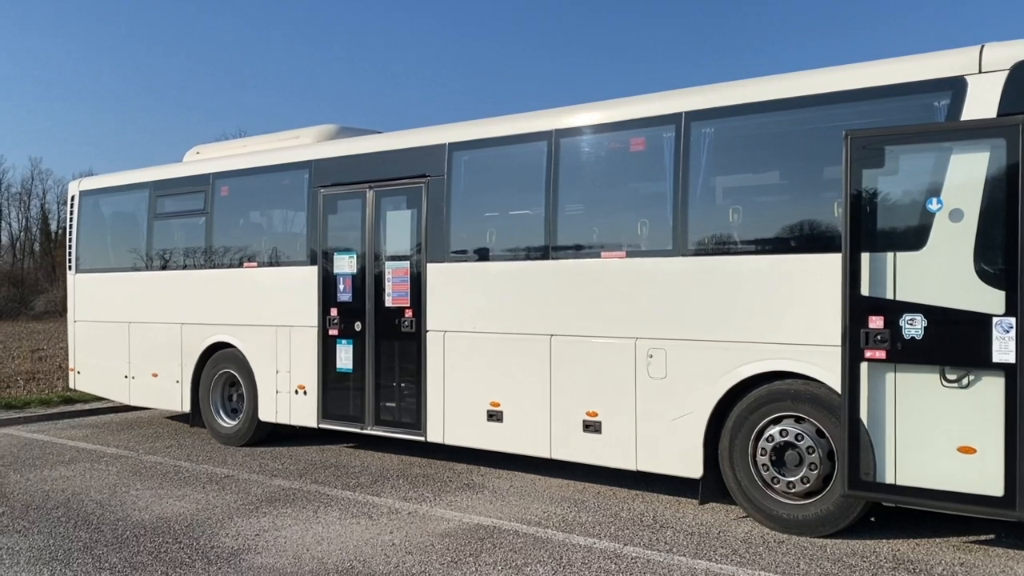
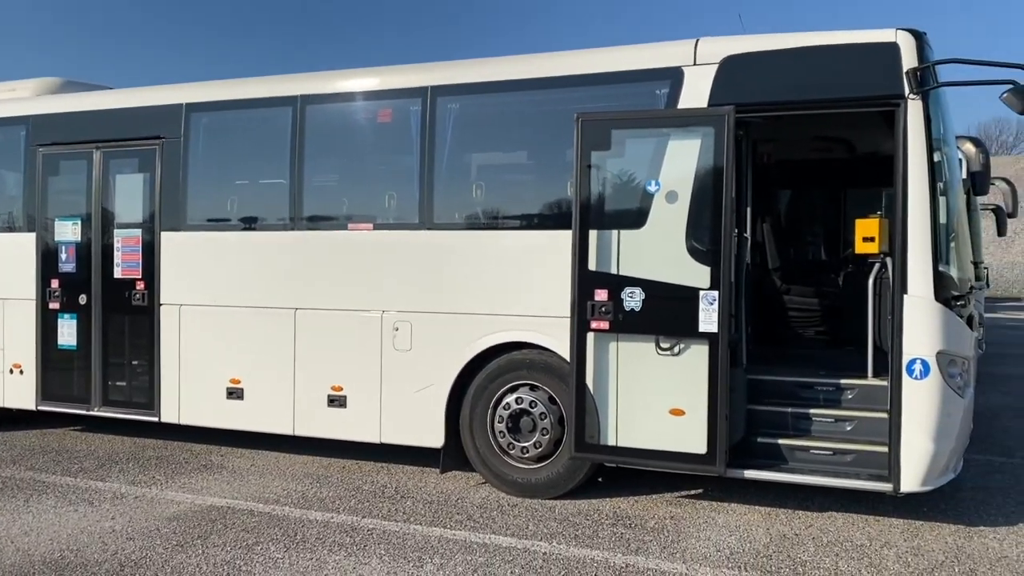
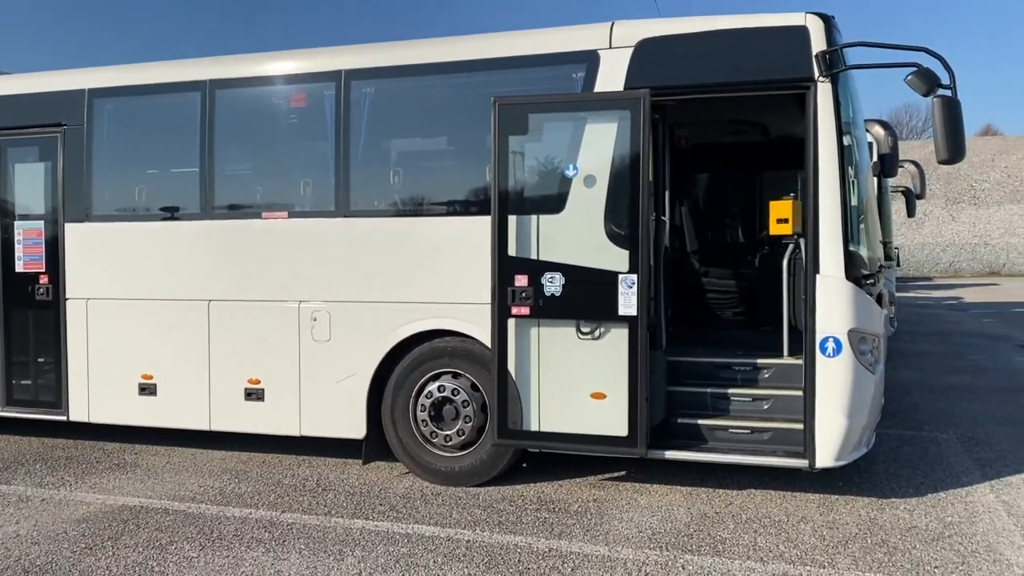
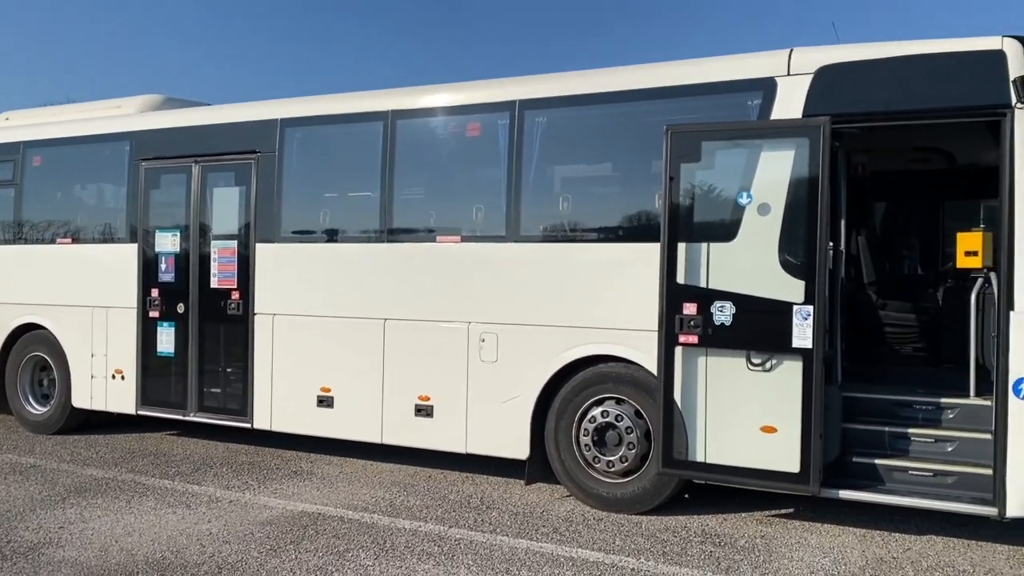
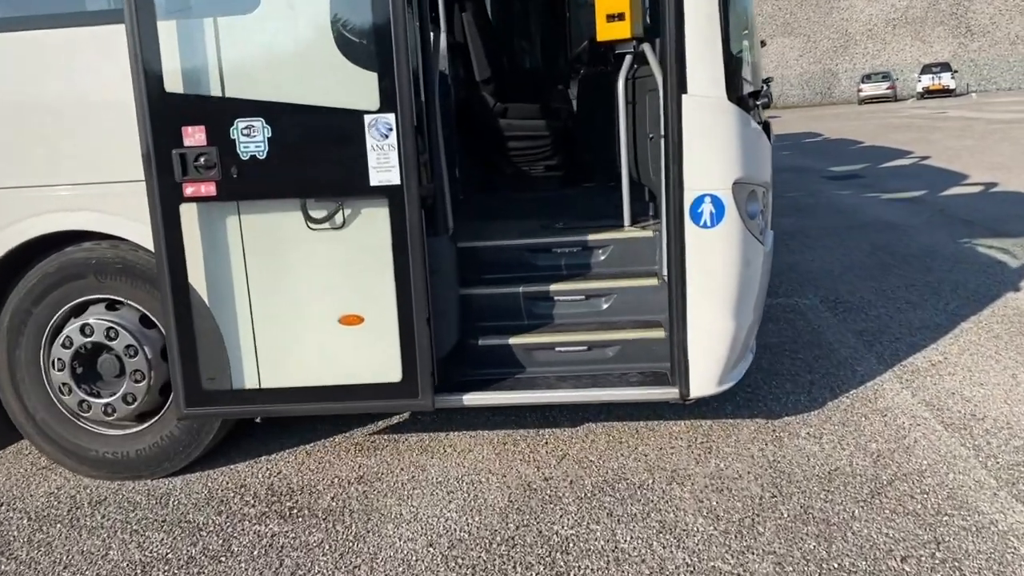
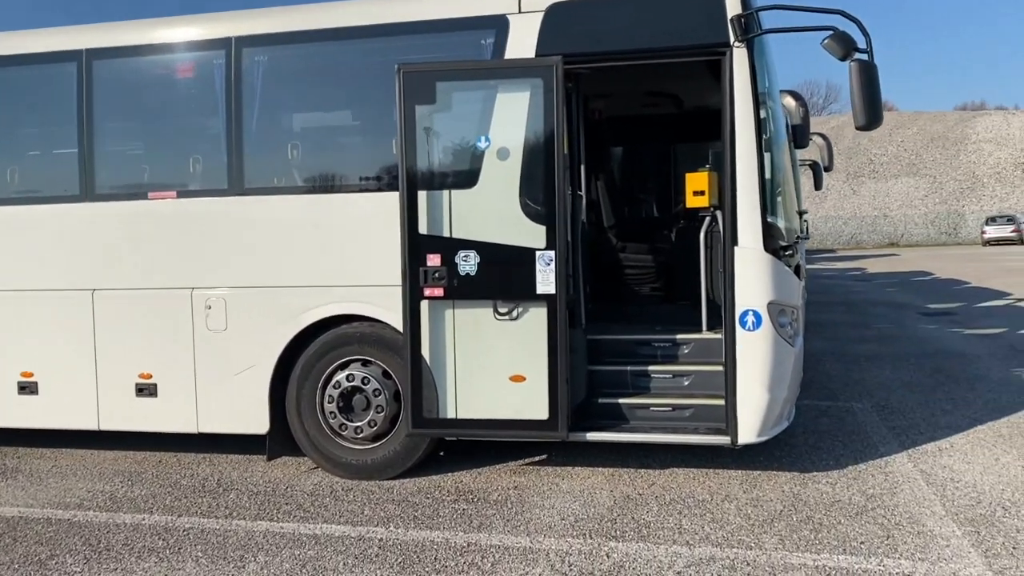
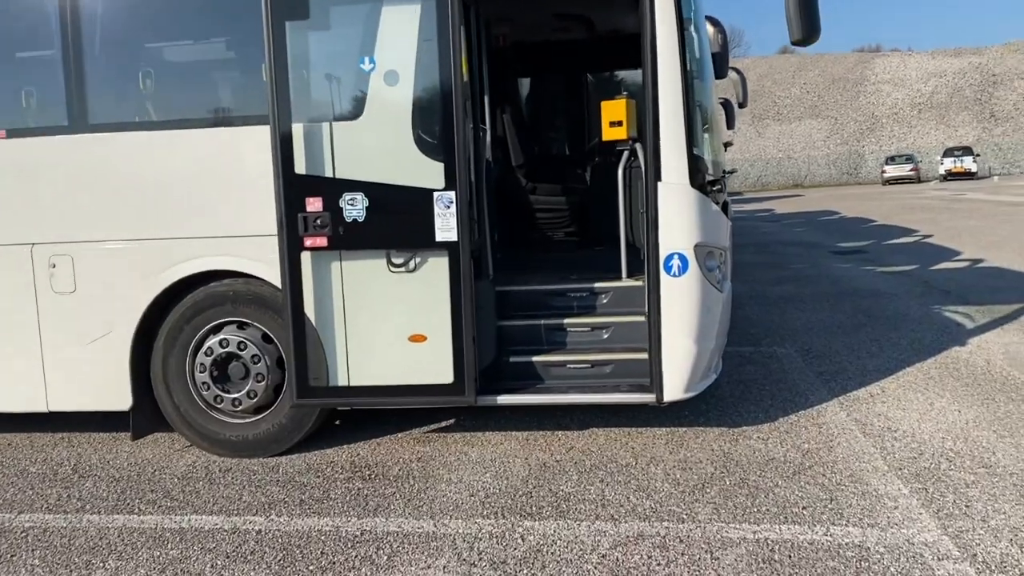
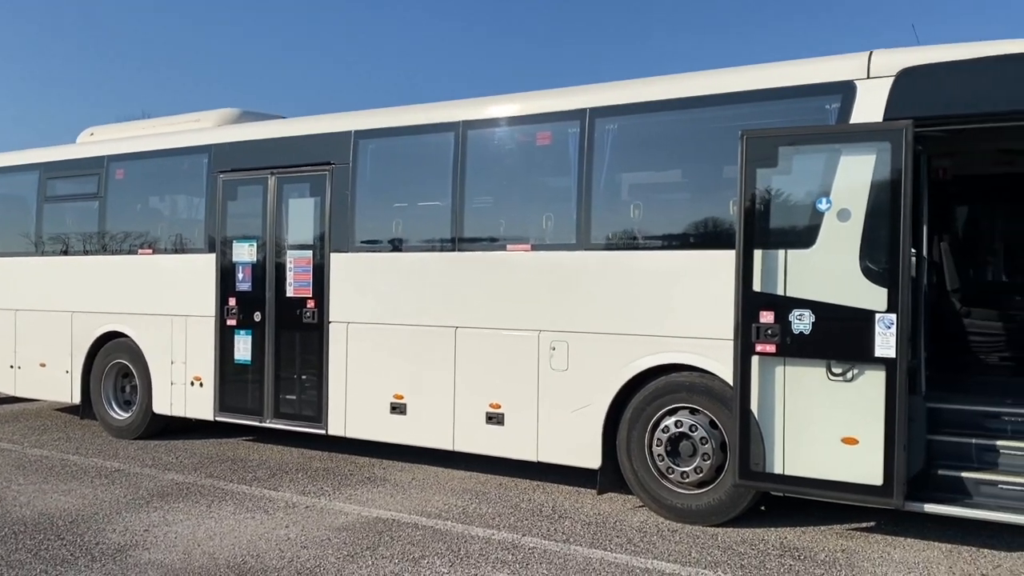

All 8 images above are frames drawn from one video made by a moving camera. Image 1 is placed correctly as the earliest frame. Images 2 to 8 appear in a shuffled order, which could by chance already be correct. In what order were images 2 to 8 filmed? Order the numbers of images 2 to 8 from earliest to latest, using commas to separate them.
8, 4, 2, 3, 6, 7, 5
